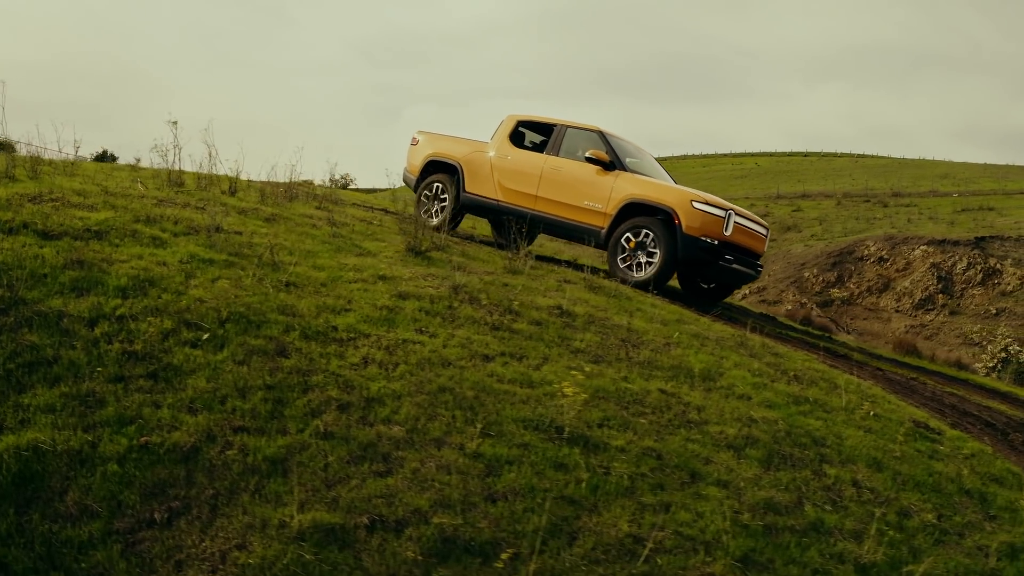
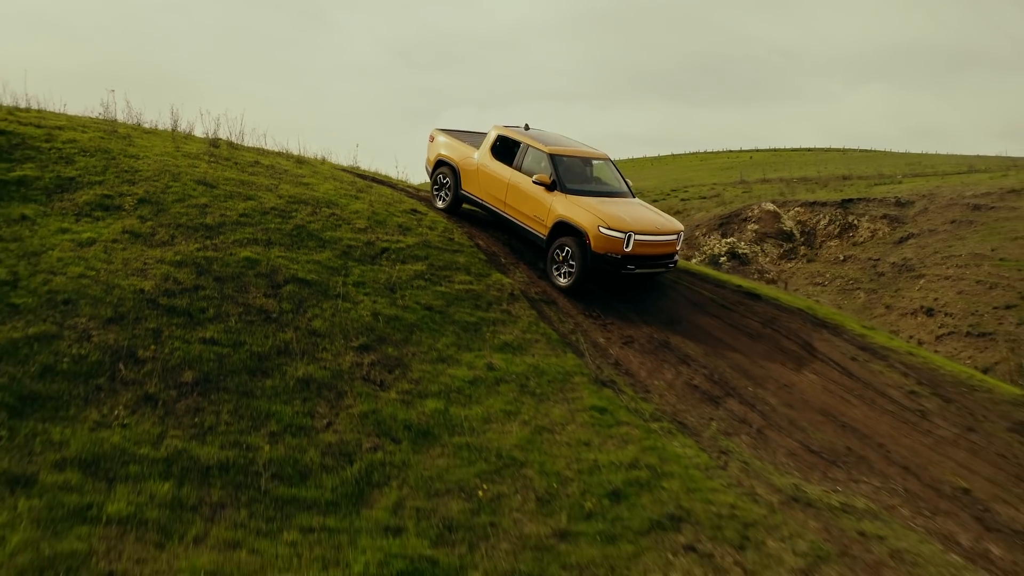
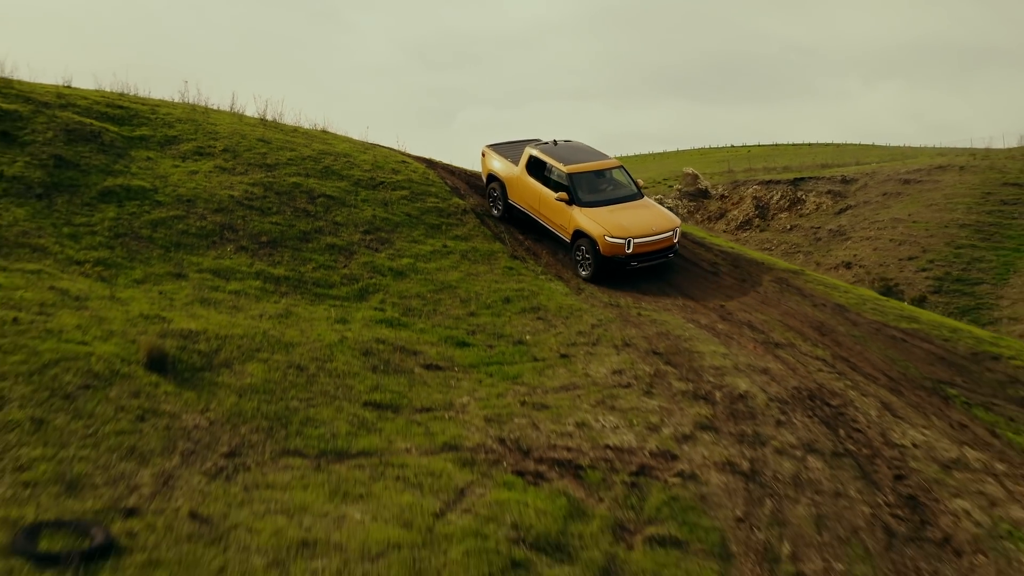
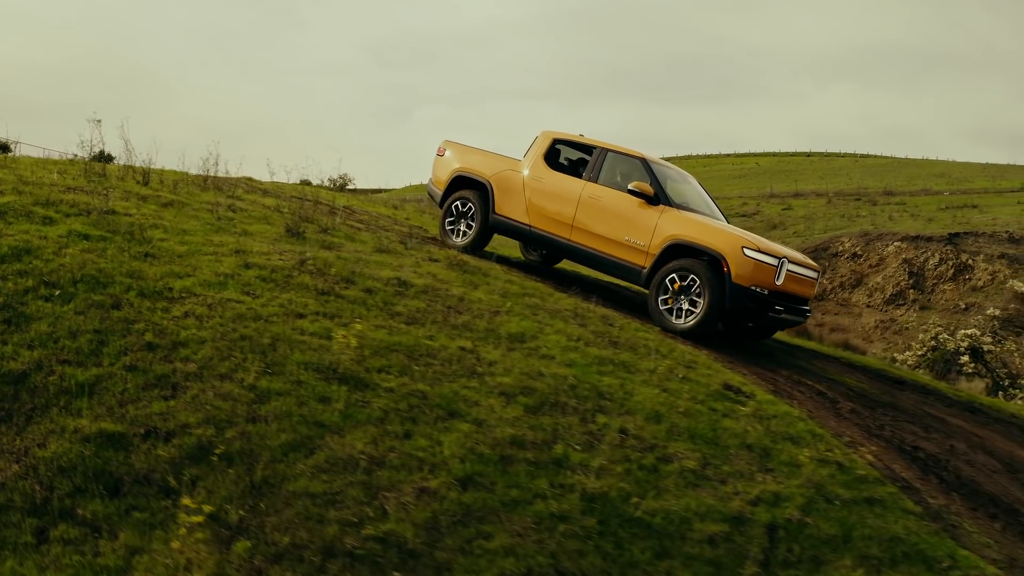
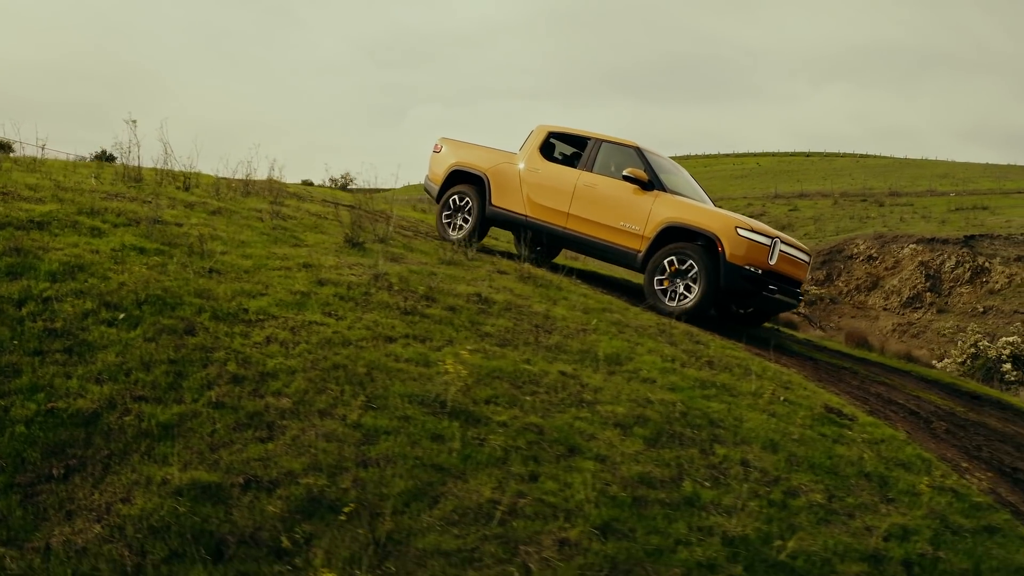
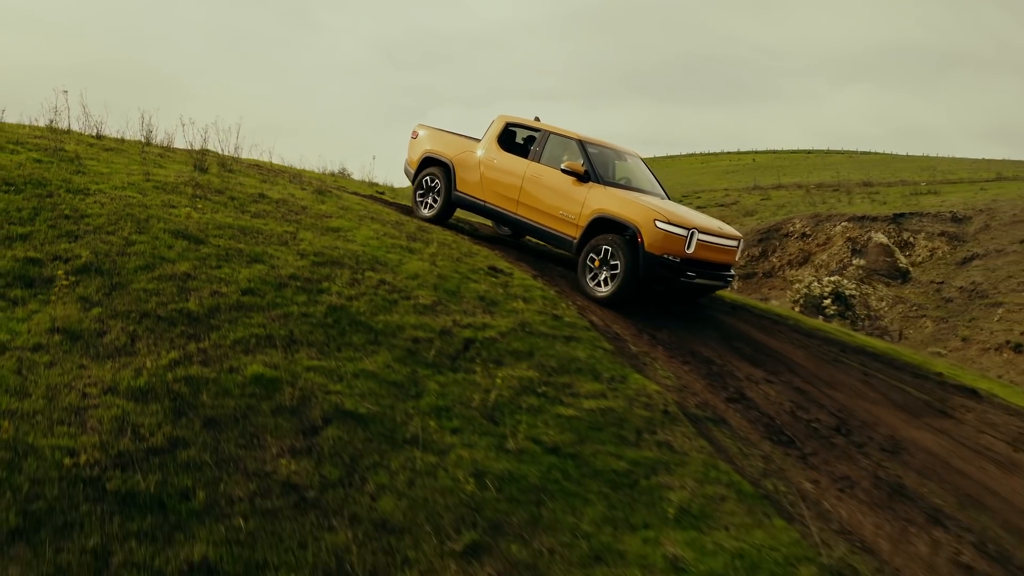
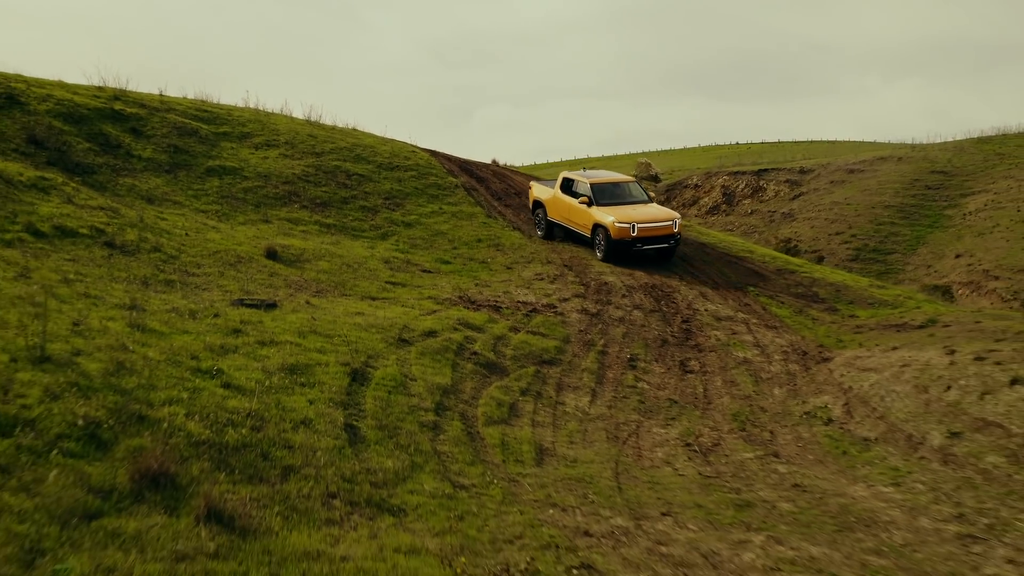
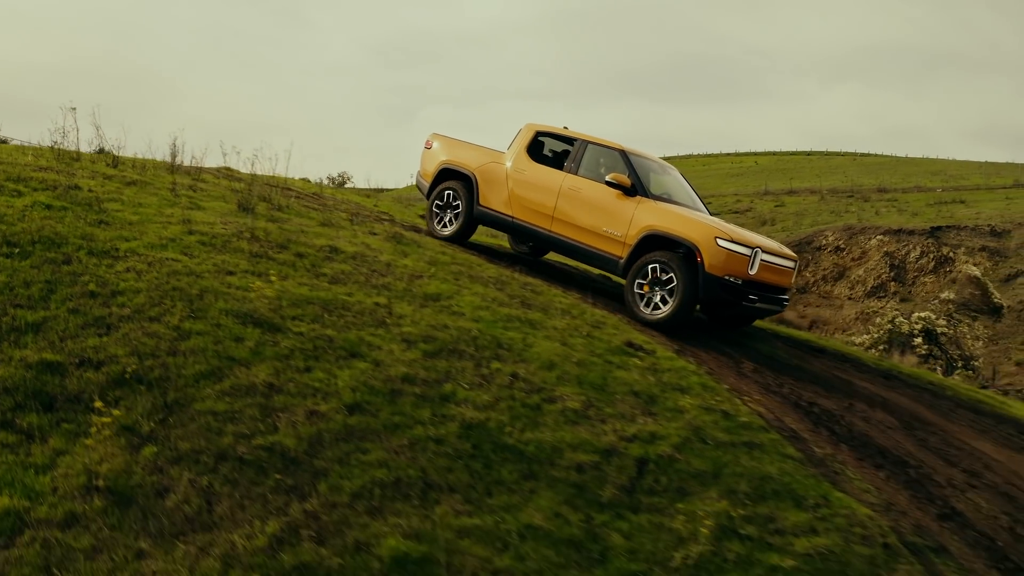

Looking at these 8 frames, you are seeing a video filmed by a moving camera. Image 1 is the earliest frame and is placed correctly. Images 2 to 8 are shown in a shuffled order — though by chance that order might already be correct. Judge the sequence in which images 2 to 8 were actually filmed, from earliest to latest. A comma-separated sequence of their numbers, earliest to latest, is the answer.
5, 4, 8, 6, 2, 3, 7
